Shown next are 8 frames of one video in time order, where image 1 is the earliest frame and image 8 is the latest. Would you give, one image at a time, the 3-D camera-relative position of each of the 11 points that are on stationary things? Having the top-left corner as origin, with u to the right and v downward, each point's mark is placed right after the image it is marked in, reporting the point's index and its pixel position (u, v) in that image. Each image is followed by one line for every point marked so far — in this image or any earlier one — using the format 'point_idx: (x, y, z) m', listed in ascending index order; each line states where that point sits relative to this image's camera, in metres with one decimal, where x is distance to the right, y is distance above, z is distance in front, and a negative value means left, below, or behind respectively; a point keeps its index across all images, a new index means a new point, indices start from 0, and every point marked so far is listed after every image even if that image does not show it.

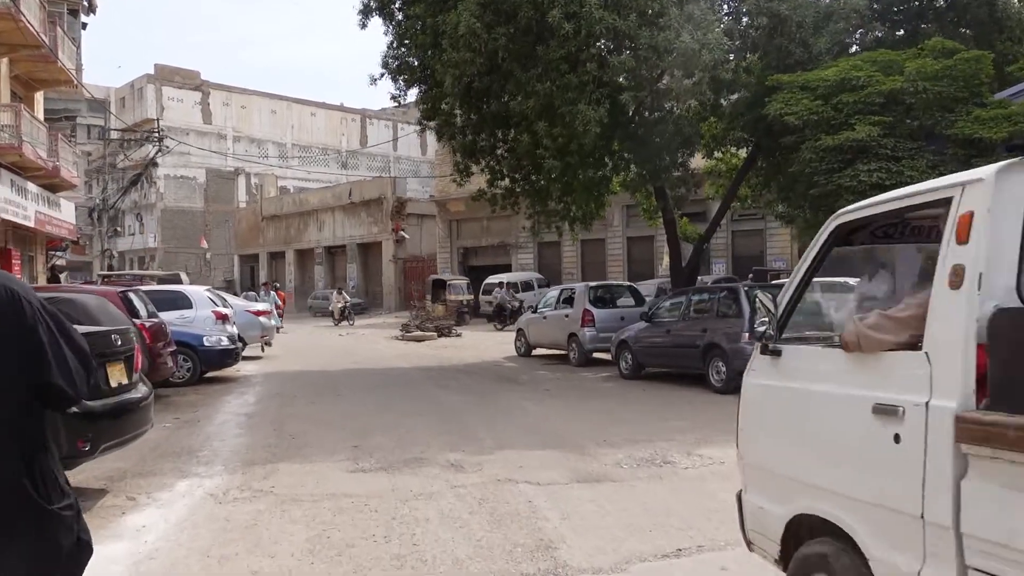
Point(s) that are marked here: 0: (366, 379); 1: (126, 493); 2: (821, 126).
0: (-4.1, -2.5, +14.2) m
1: (-4.7, -2.5, +6.2) m
2: (+6.5, +3.5, +10.8) m
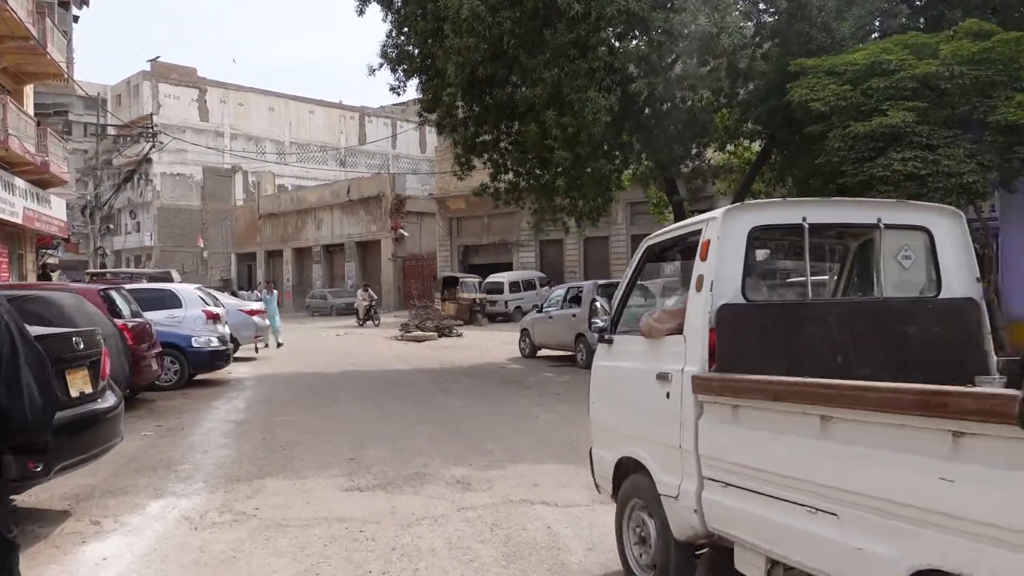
0: (-3.9, -2.5, +13.5) m
1: (-4.5, -2.4, +5.5) m
2: (+6.7, +3.5, +10.1) m
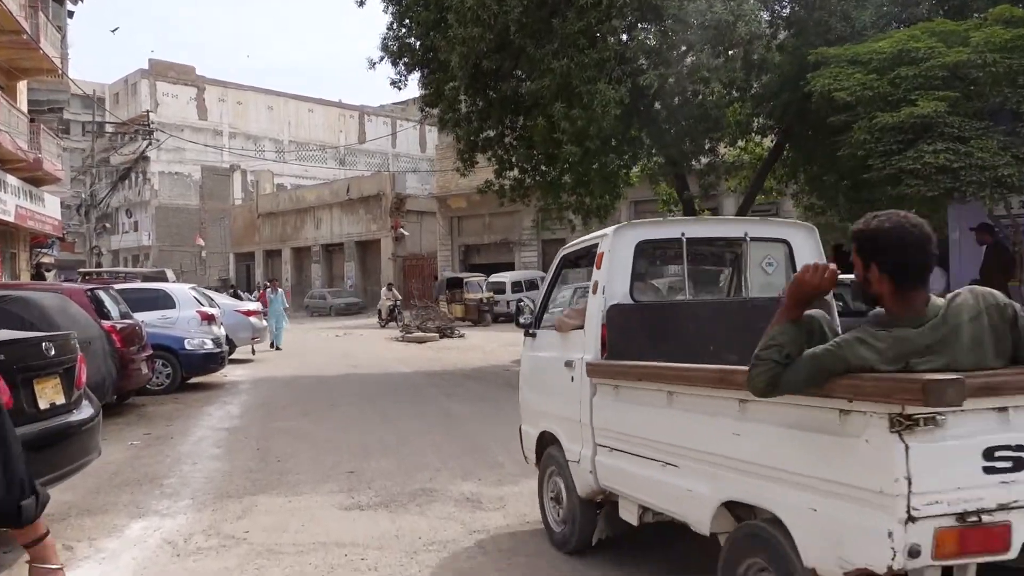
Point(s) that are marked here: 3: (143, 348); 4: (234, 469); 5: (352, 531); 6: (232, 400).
0: (-3.8, -2.5, +13.0) m
1: (-4.4, -2.4, +4.9) m
2: (+6.9, +3.5, +9.6) m
3: (-7.7, -1.3, +10.6) m
4: (-3.7, -2.4, +6.8) m
5: (-1.6, -2.4, +4.9) m
6: (-6.2, -2.5, +11.2) m
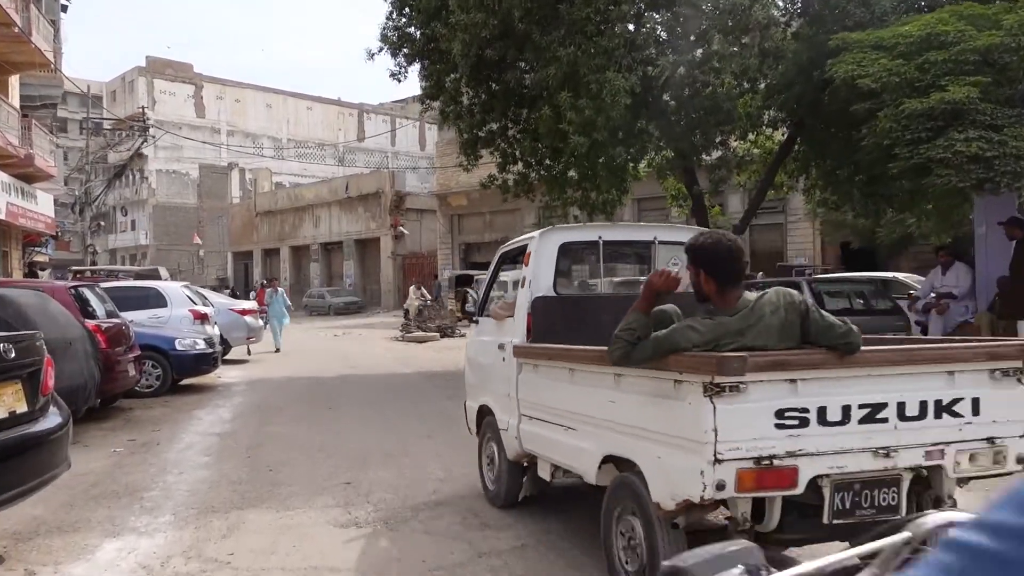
0: (-3.6, -2.4, +12.5) m
1: (-4.2, -2.4, +4.4) m
2: (+7.0, +3.6, +9.1) m
3: (-7.6, -1.2, +10.1) m
4: (-3.6, -2.4, +6.3) m
5: (-1.4, -2.3, +4.4) m
6: (-6.1, -2.4, +10.7) m
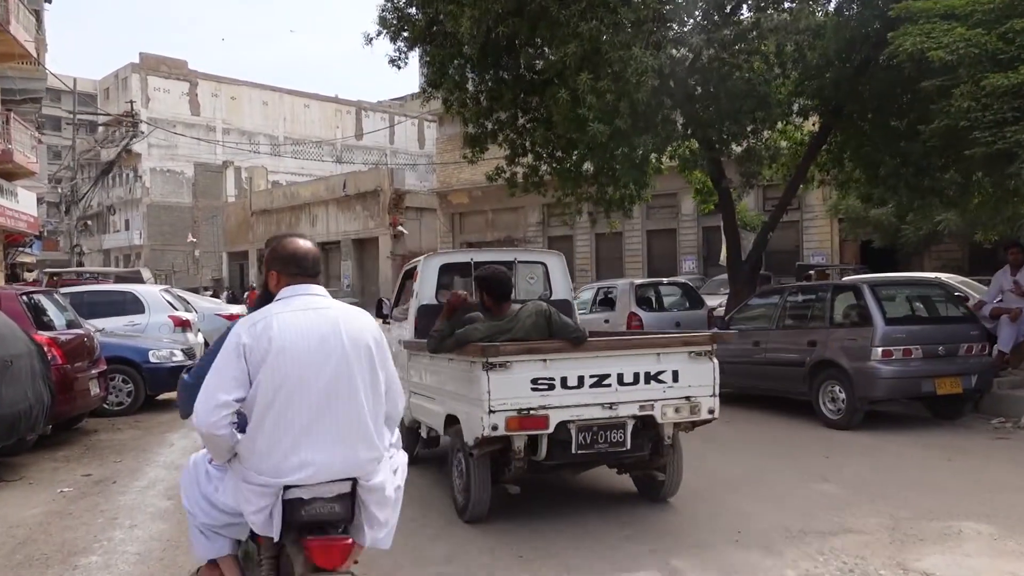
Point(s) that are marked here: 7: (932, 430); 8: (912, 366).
0: (-3.3, -2.5, +11.2) m
1: (-3.9, -2.5, +3.2) m
2: (+7.3, +3.5, +7.8) m
3: (-7.3, -1.3, +8.8) m
4: (-3.3, -2.5, +5.0) m
5: (-1.1, -2.4, +3.2) m
6: (-5.8, -2.5, +9.5) m
7: (+6.9, -2.3, +8.3) m
8: (+6.3, -1.2, +8.0) m
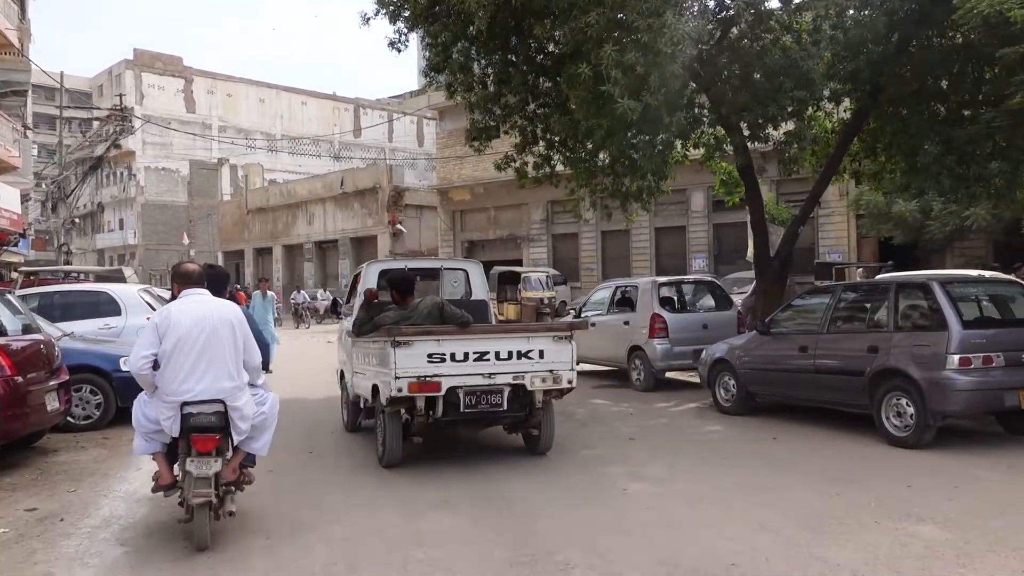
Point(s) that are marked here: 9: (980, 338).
0: (-3.1, -2.5, +10.1) m
1: (-3.6, -2.5, +2.1) m
2: (+7.5, +3.5, +6.8) m
3: (-7.0, -1.3, +7.7) m
4: (-3.0, -2.4, +4.0) m
5: (-0.8, -2.4, +2.1) m
6: (-5.5, -2.5, +8.4) m
7: (+7.1, -2.3, +7.2) m
8: (+6.6, -1.2, +7.0) m
9: (+6.5, -0.7, +7.0) m
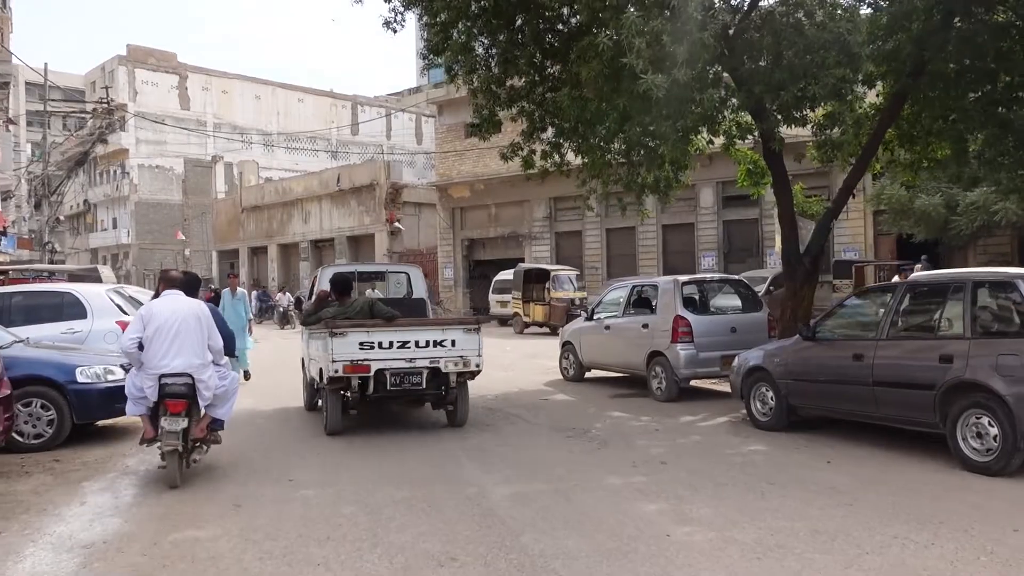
0: (-2.9, -2.5, +9.1) m
1: (-3.5, -2.5, +1.0) m
2: (+7.7, +3.5, +5.7) m
3: (-6.9, -1.3, +6.6) m
4: (-2.8, -2.5, +2.9) m
5: (-0.7, -2.4, +1.0) m
6: (-5.4, -2.5, +7.3) m
7: (+7.3, -2.3, +6.2) m
8: (+6.8, -1.2, +5.9) m
9: (+6.6, -0.7, +5.9) m
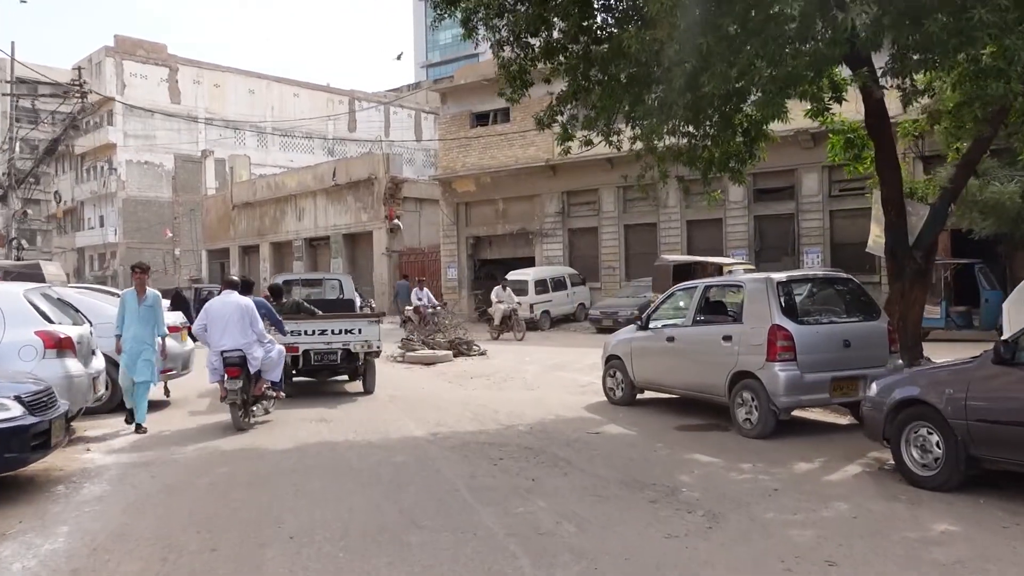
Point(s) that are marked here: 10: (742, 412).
0: (-2.2, -2.5, +6.6) m
1: (-2.7, -2.5, -1.5) m
2: (+8.4, +3.5, +3.3) m
3: (-6.2, -1.3, +4.1) m
4: (-2.1, -2.4, +0.4) m
5: (+0.1, -2.4, -1.4) m
6: (-4.7, -2.5, +4.8) m
7: (+8.0, -2.3, +3.7) m
8: (+7.5, -1.2, +3.5) m
9: (+7.3, -0.7, +3.5) m
10: (+3.6, -2.0, +8.0) m
